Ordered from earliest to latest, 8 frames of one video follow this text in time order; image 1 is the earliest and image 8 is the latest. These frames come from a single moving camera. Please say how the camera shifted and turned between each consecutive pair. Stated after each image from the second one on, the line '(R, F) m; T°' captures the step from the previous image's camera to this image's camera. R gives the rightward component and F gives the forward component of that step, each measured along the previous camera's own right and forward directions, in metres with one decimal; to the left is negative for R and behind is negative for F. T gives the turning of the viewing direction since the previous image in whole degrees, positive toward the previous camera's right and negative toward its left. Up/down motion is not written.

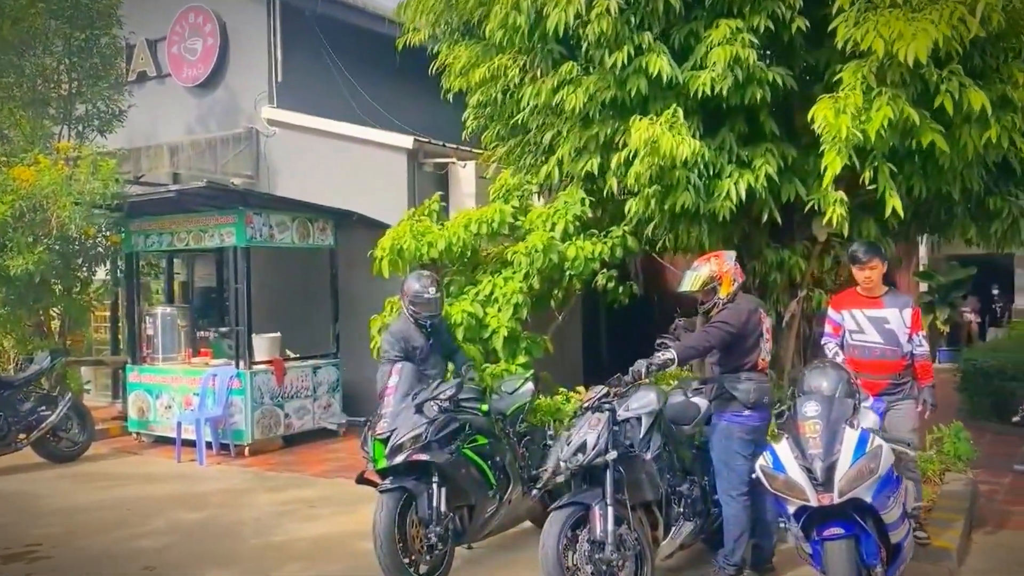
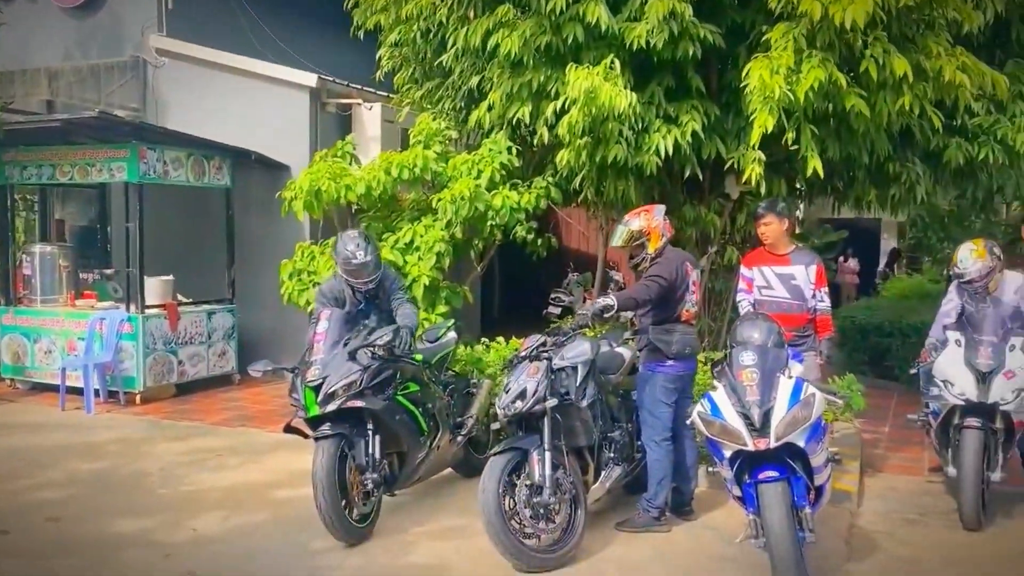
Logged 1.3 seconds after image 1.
(-0.3, +0.1) m; +8°
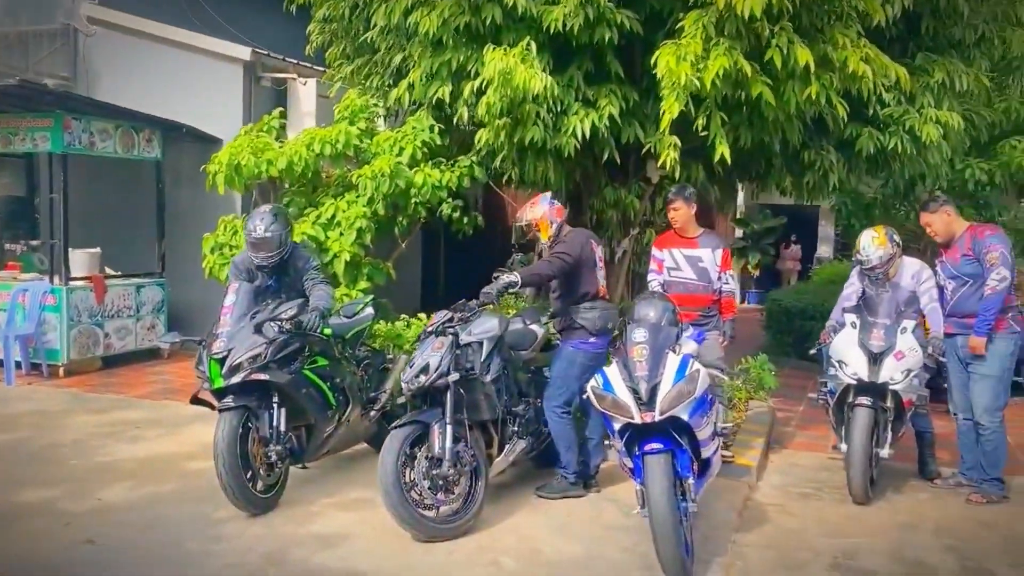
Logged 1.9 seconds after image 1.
(+0.2, -0.1) m; +3°
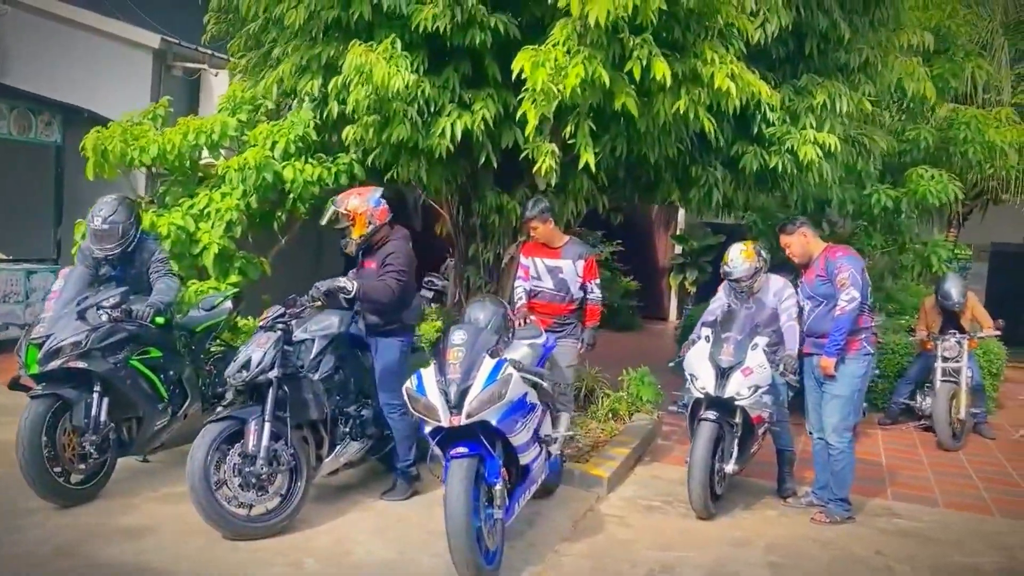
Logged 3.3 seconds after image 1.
(+0.6, 0.0) m; +2°
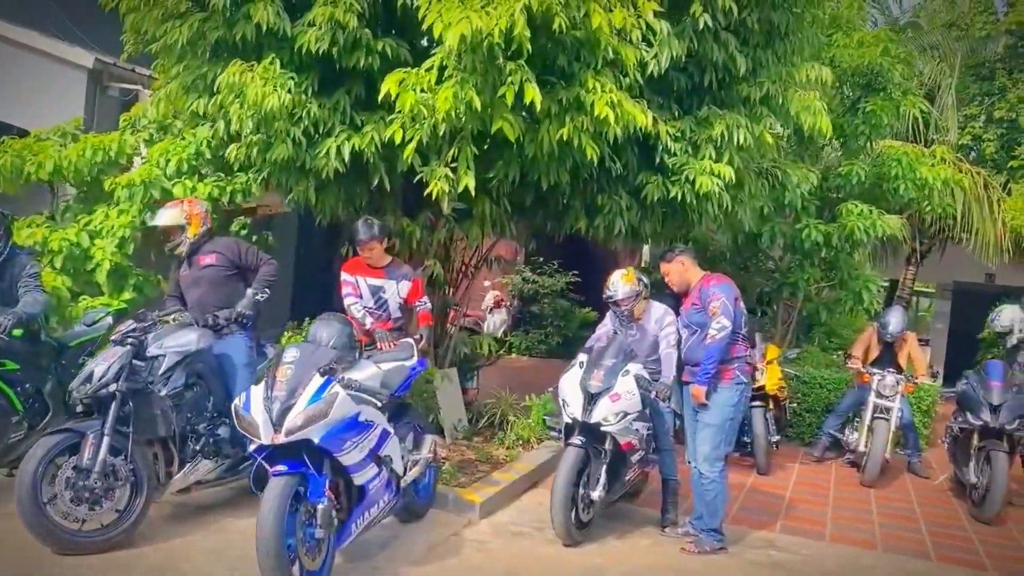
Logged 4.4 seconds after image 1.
(+0.7, 0.0) m; 0°
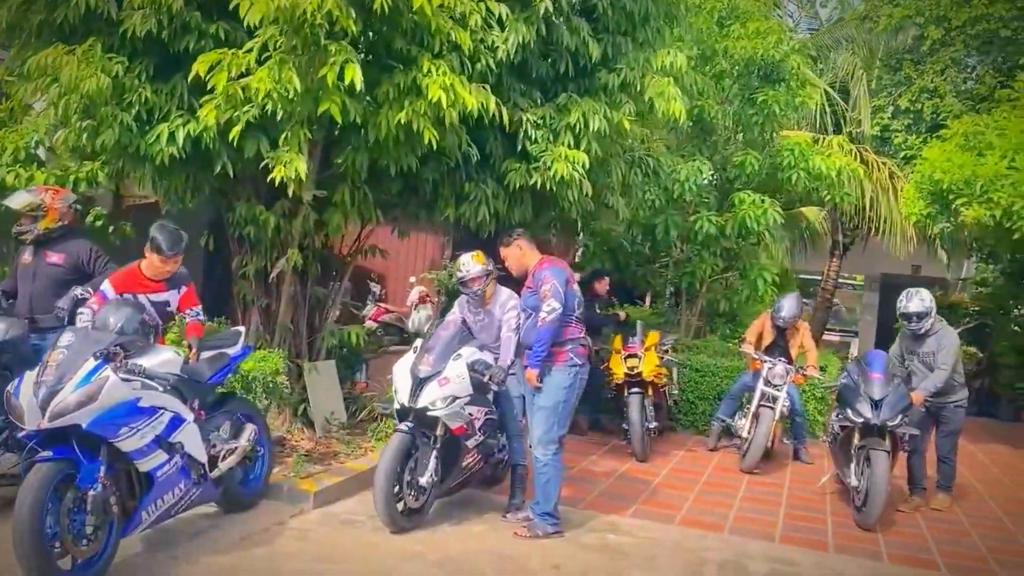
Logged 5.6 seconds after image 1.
(+0.8, 0.0) m; +2°
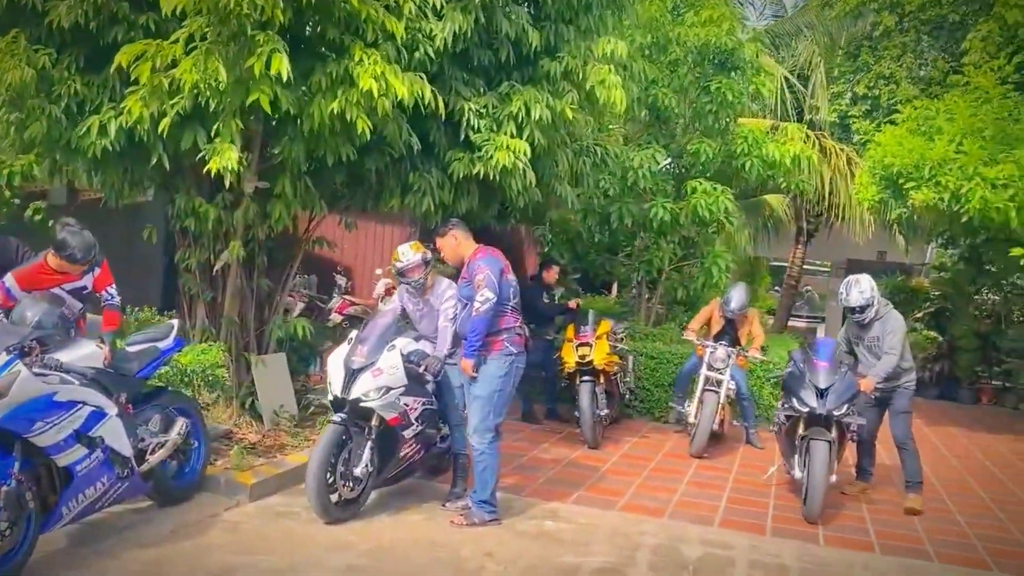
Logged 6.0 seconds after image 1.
(+0.3, 0.0) m; +1°
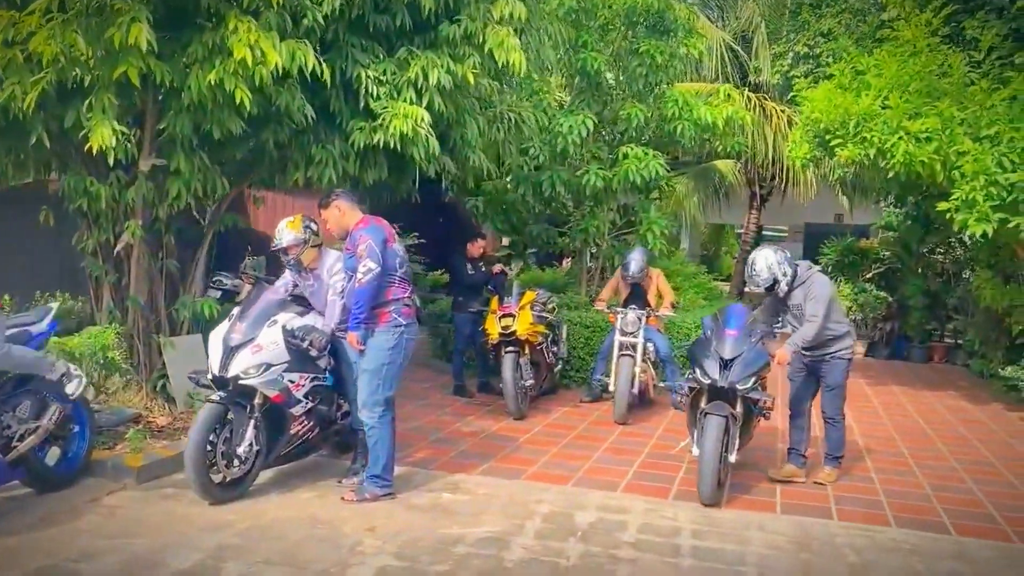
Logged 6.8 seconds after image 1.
(+0.6, +0.1) m; +1°
